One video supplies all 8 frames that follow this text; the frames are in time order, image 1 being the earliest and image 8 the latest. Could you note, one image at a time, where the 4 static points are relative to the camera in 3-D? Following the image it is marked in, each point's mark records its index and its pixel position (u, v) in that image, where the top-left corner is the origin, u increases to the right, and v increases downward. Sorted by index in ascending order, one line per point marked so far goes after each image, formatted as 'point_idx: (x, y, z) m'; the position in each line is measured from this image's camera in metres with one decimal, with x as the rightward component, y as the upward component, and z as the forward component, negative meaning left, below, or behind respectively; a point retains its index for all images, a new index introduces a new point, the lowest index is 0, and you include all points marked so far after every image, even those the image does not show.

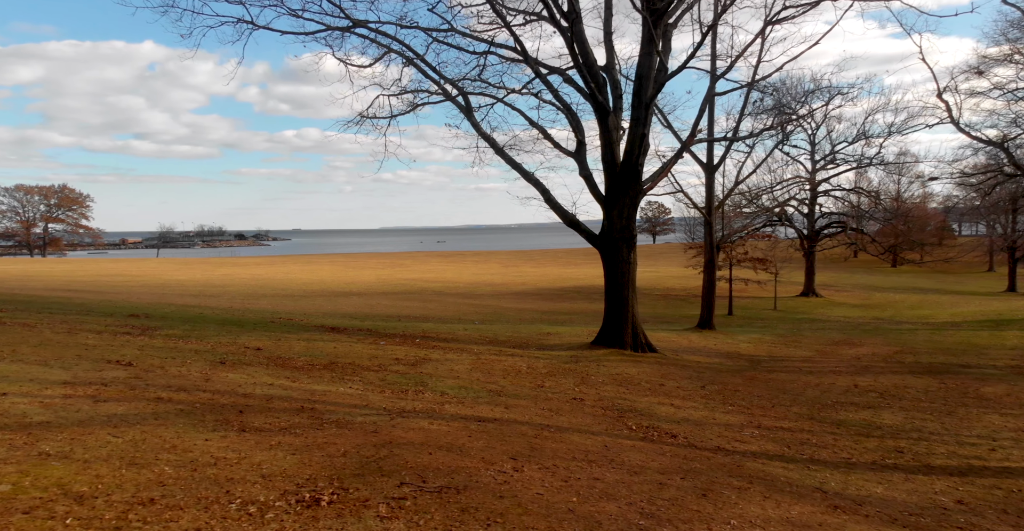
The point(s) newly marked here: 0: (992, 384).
0: (+11.3, -2.8, +15.1) m
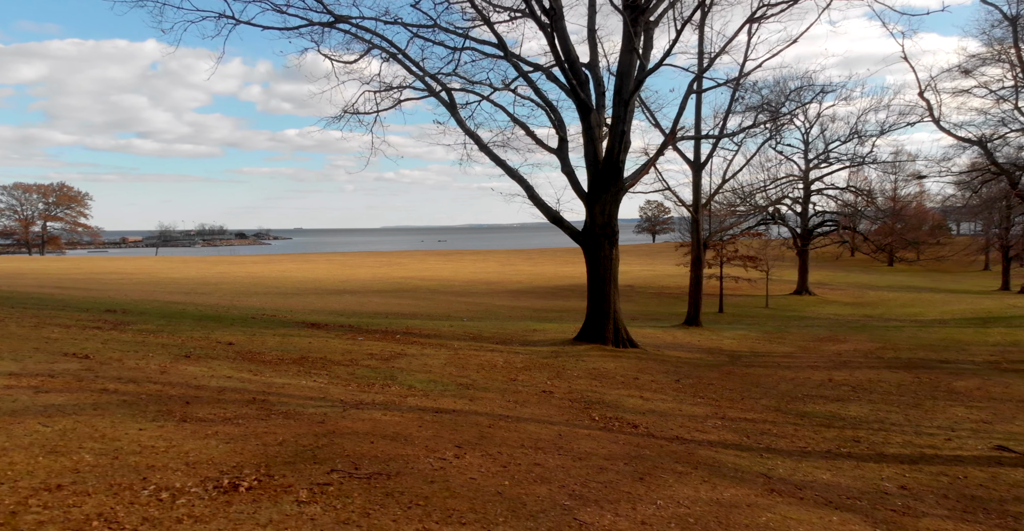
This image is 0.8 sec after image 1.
0: (+10.8, -2.7, +15.3) m
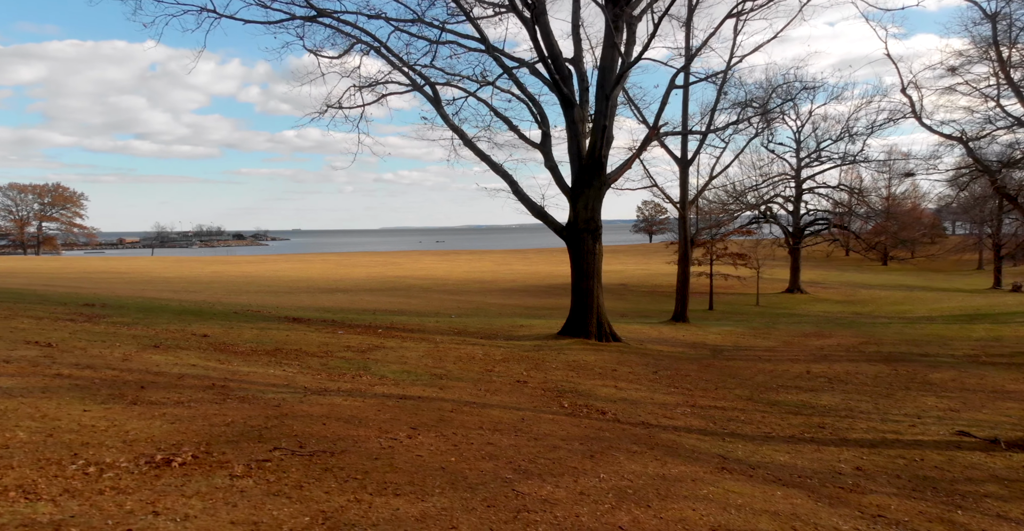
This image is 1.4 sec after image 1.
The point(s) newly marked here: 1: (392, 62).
0: (+10.4, -2.5, +15.5) m
1: (-2.8, +5.0, +15.3) m
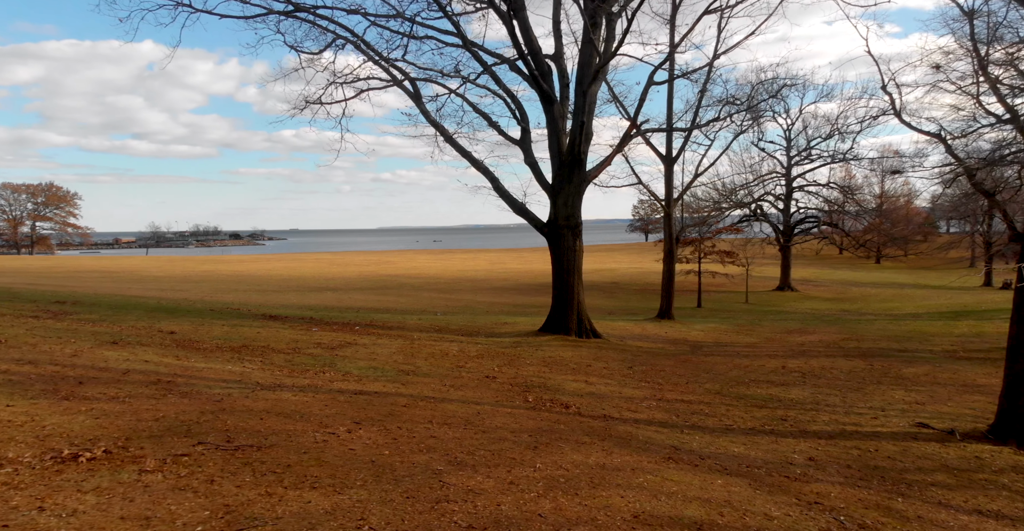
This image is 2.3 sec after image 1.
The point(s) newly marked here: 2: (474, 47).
0: (+9.9, -2.4, +15.6) m
1: (-3.3, +5.1, +15.3) m
2: (-0.9, +5.4, +15.6) m
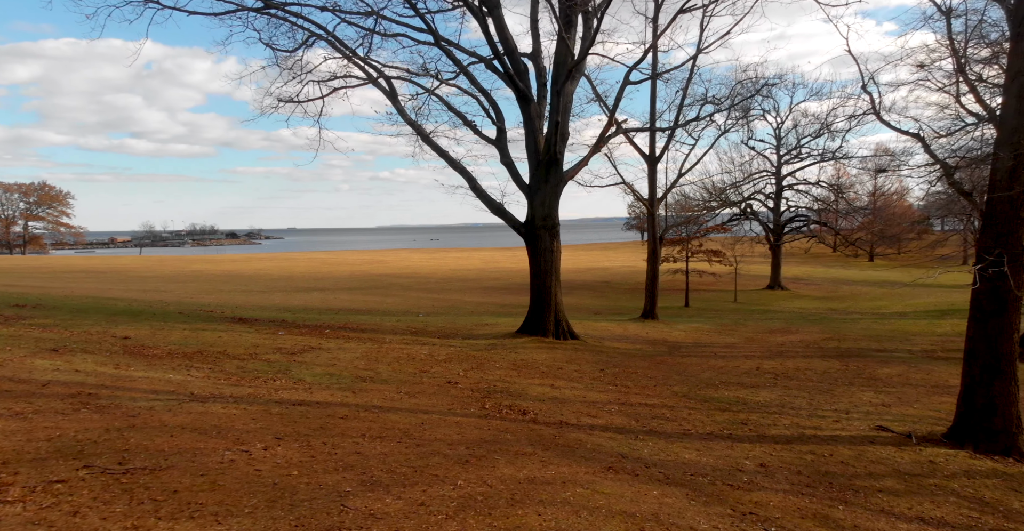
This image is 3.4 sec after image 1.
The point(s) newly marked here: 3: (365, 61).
0: (+9.3, -2.4, +15.6) m
1: (-3.9, +5.0, +15.3) m
2: (-1.5, +5.3, +15.5) m
3: (-3.5, +4.9, +15.3) m
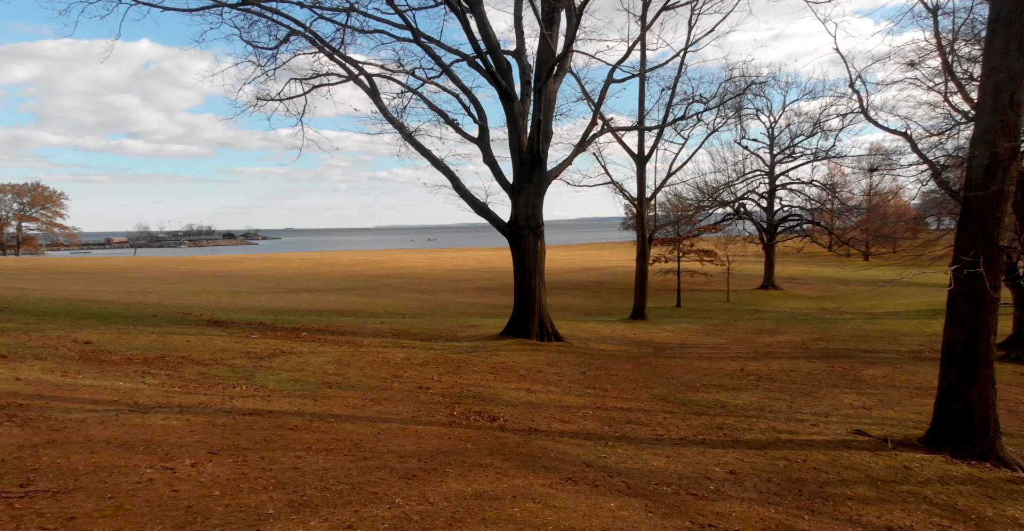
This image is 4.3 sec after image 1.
0: (+8.8, -2.4, +15.5) m
1: (-4.4, +5.0, +15.1) m
2: (-2.0, +5.3, +15.4) m
3: (-3.9, +4.9, +15.1) m
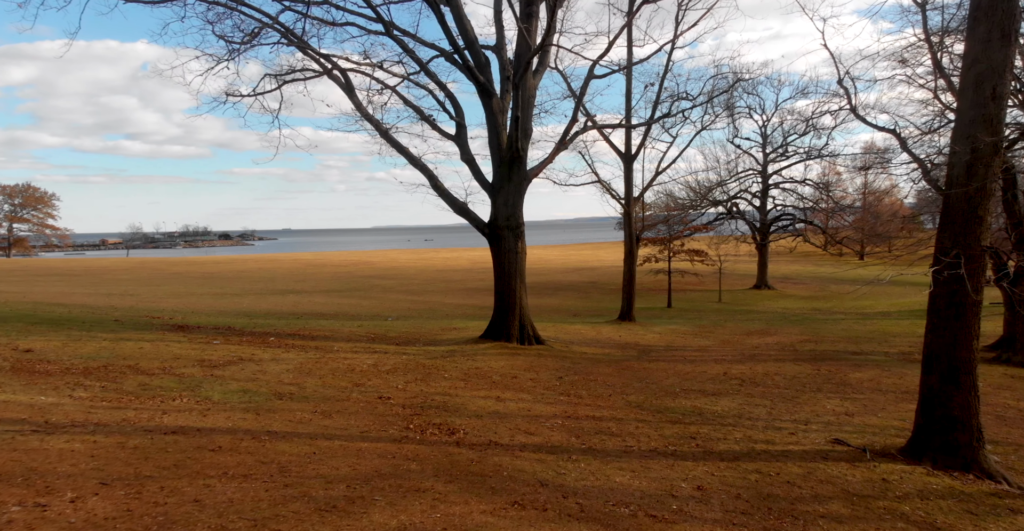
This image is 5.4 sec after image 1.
0: (+8.3, -2.5, +15.1) m
1: (-4.9, +4.9, +14.6) m
2: (-2.5, +5.2, +15.0) m
3: (-4.5, +4.8, +14.7) m
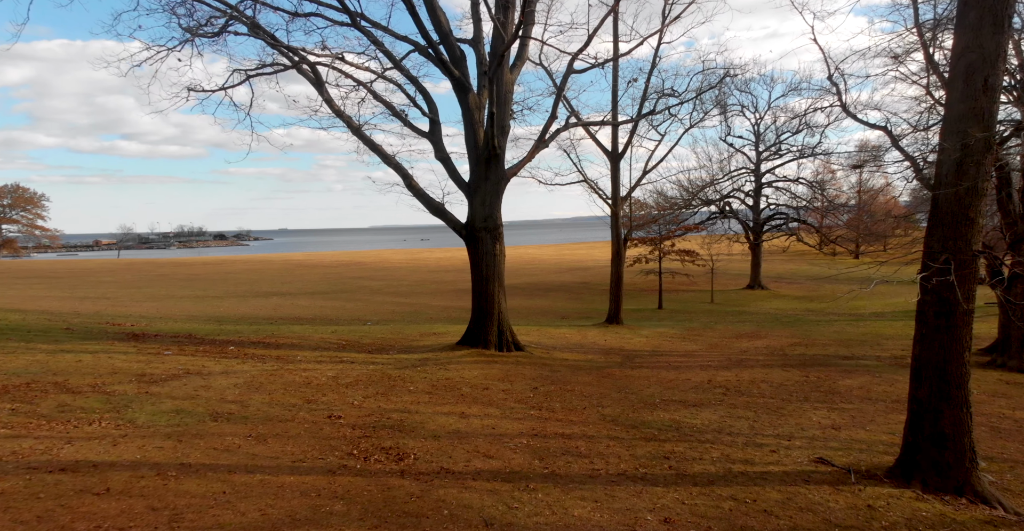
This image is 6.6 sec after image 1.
0: (+7.8, -2.5, +14.5) m
1: (-5.5, +4.8, +14.0) m
2: (-3.1, +5.1, +14.3) m
3: (-5.0, +4.7, +14.0) m
